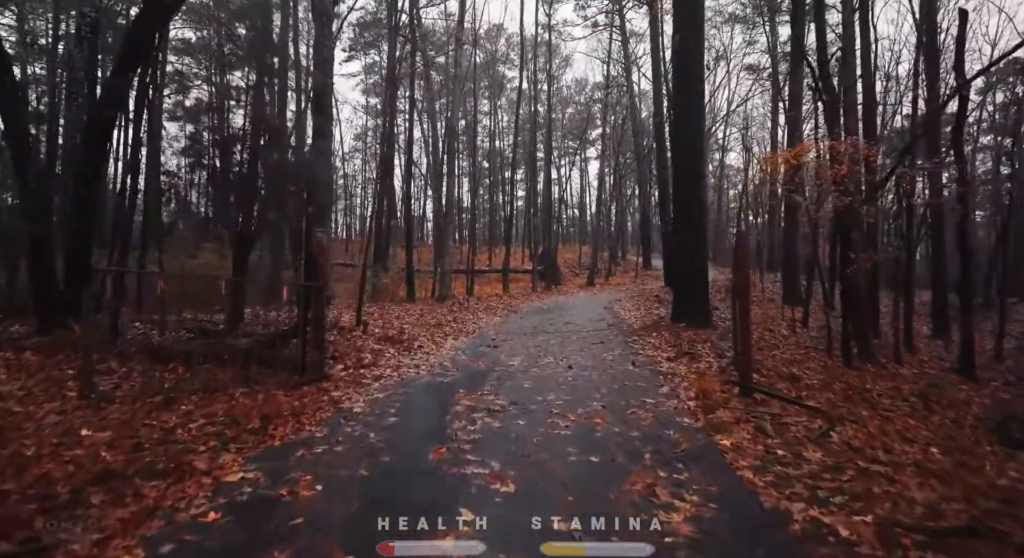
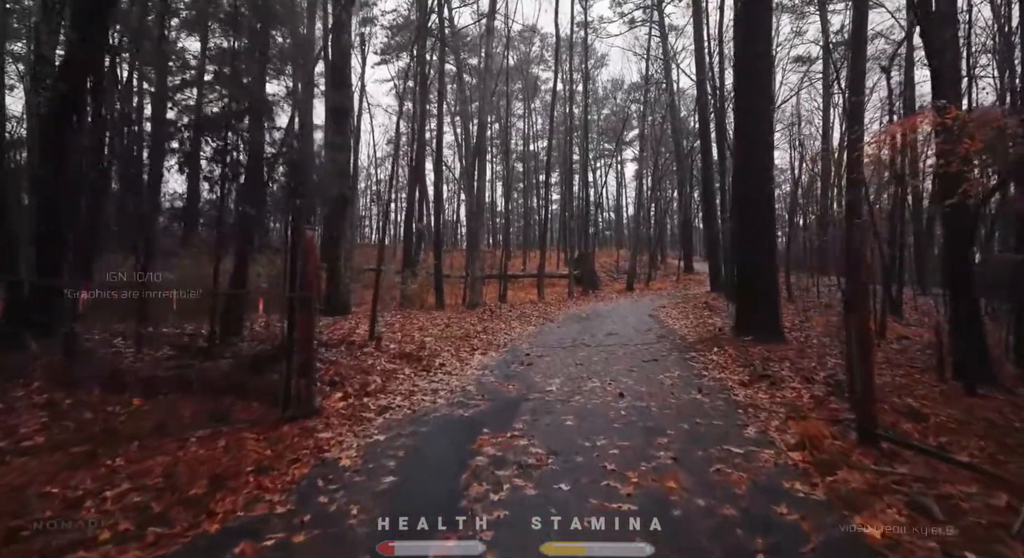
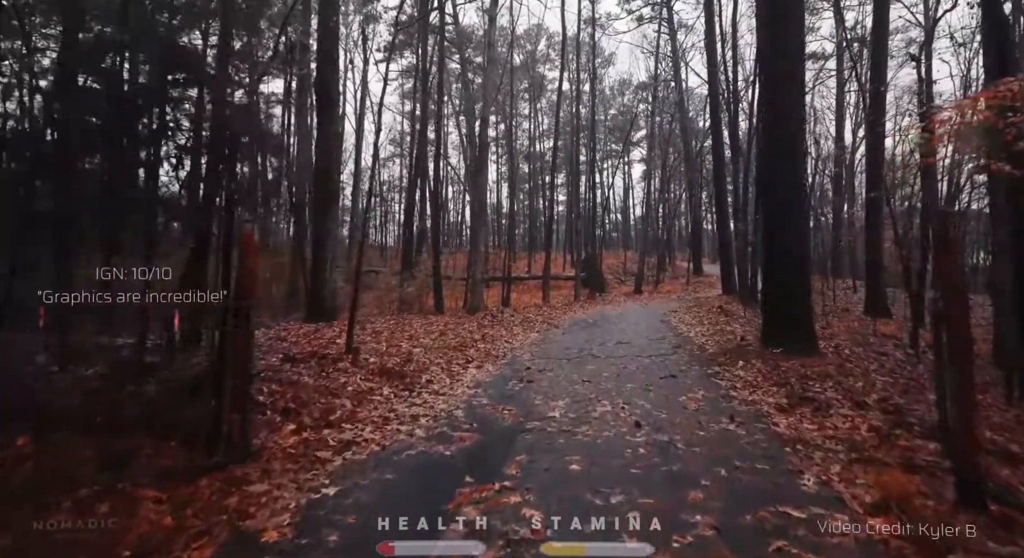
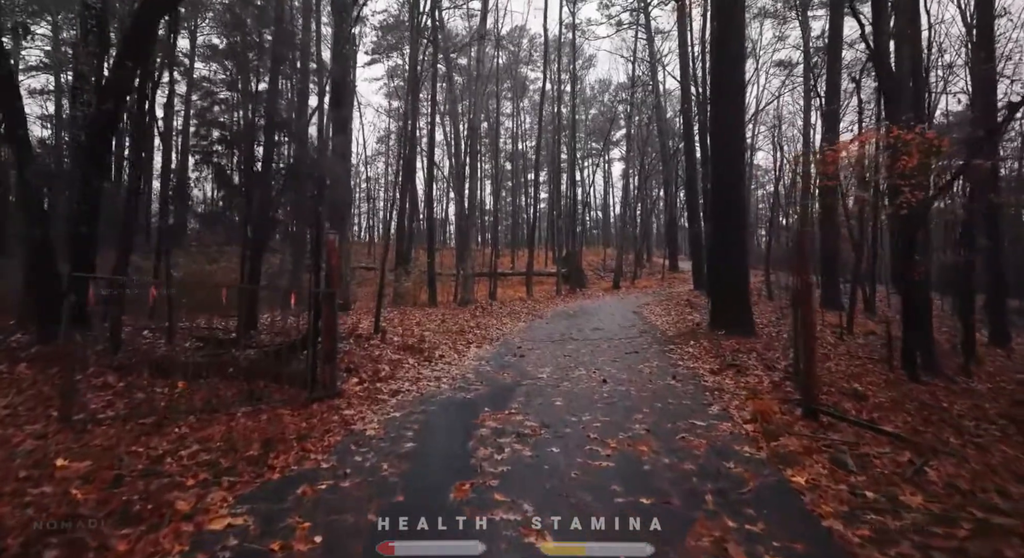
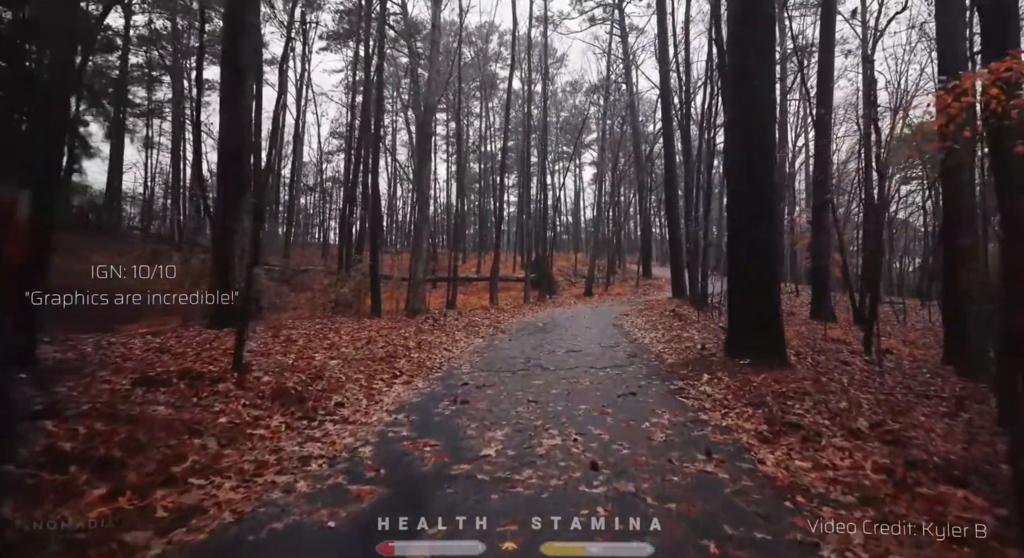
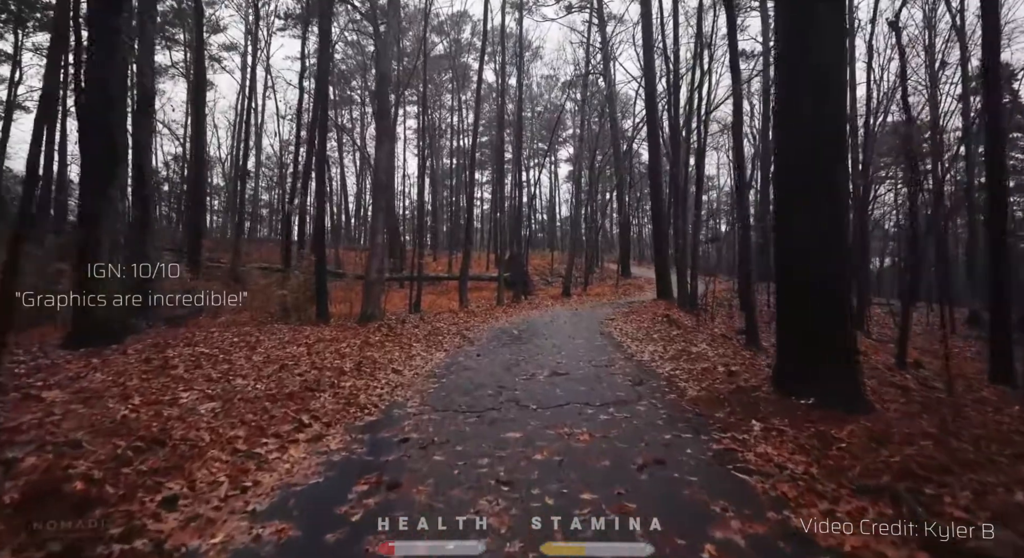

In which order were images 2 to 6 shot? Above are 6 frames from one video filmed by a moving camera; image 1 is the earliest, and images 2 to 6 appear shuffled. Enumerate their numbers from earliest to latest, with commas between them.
4, 2, 3, 5, 6
